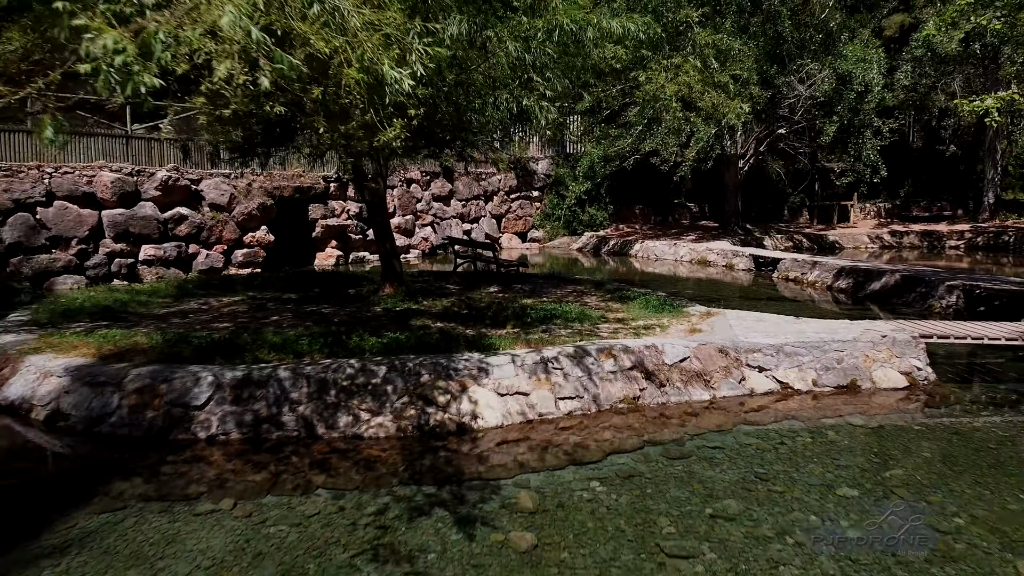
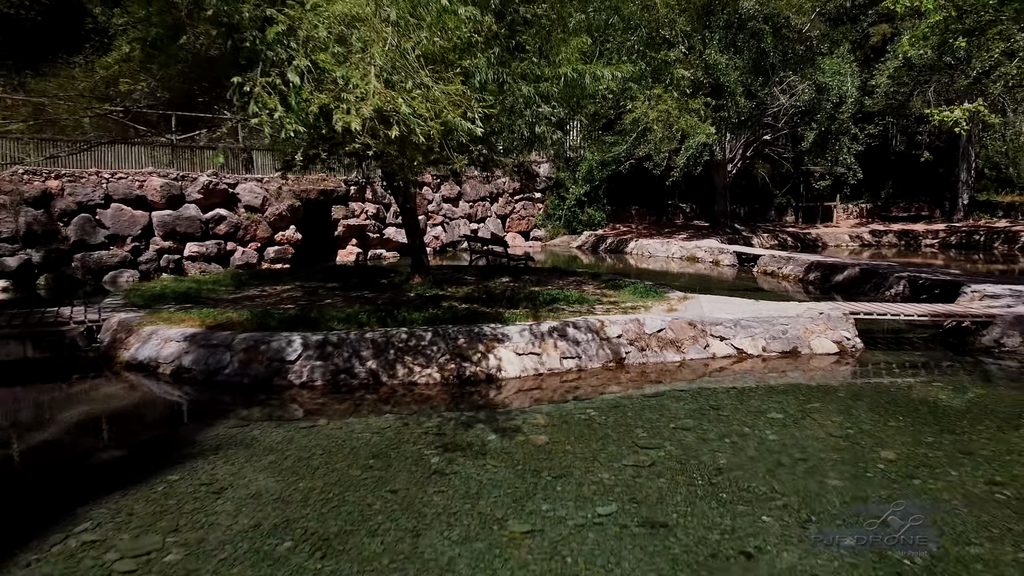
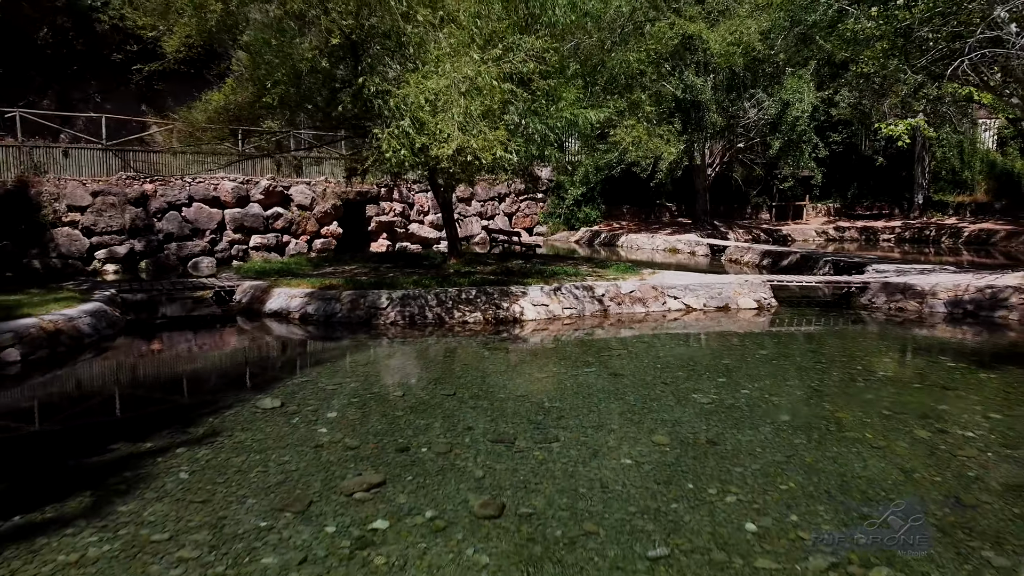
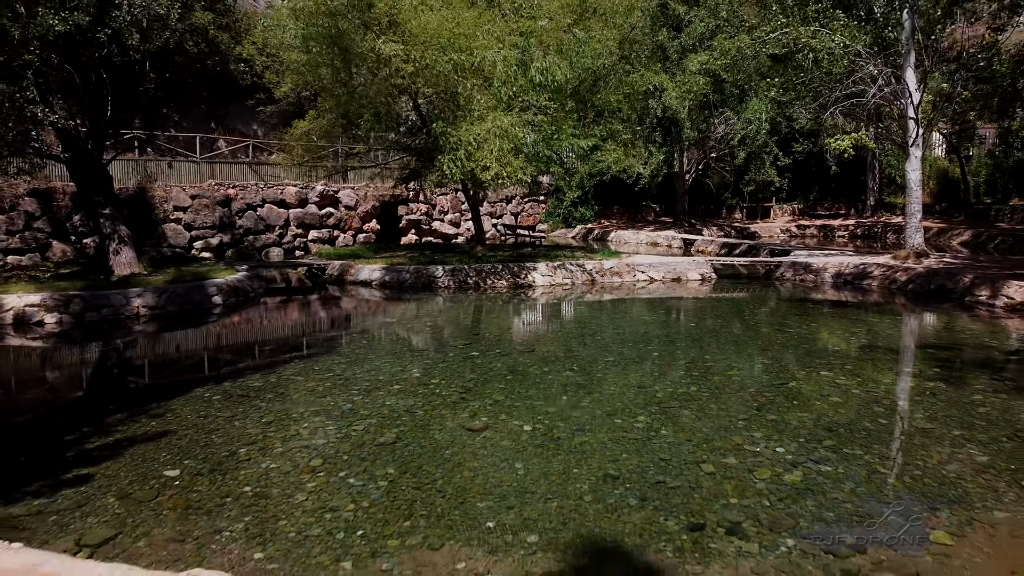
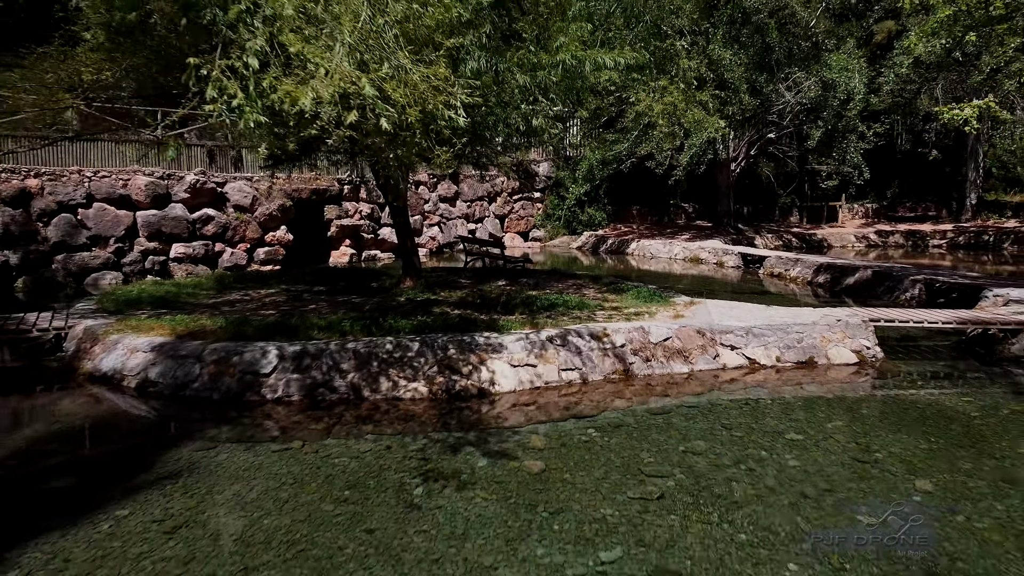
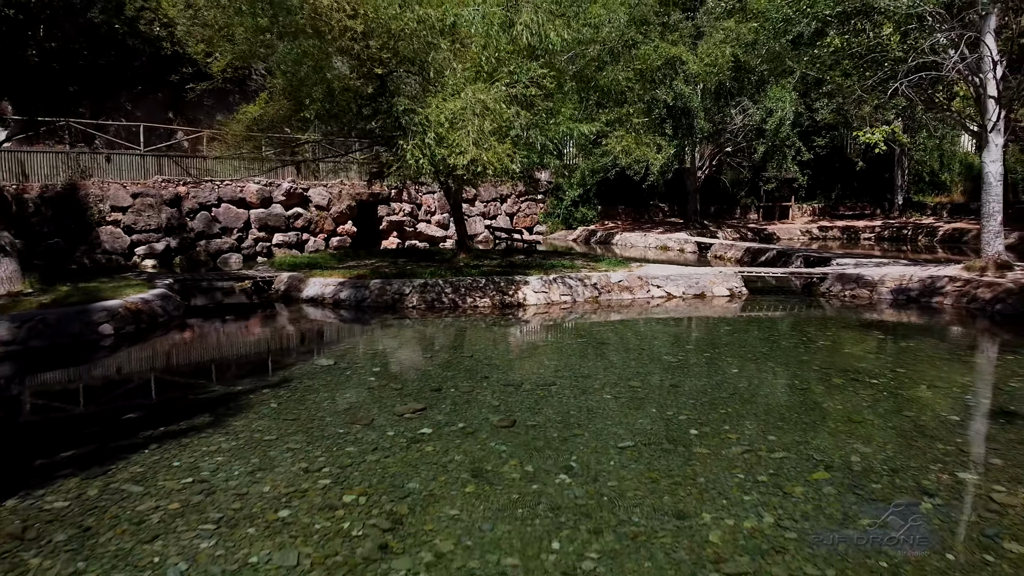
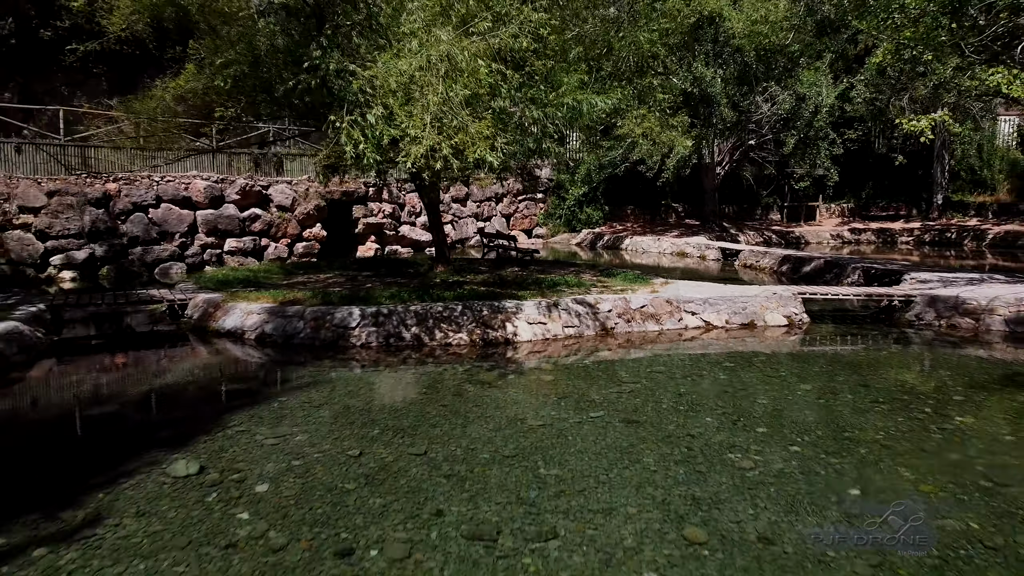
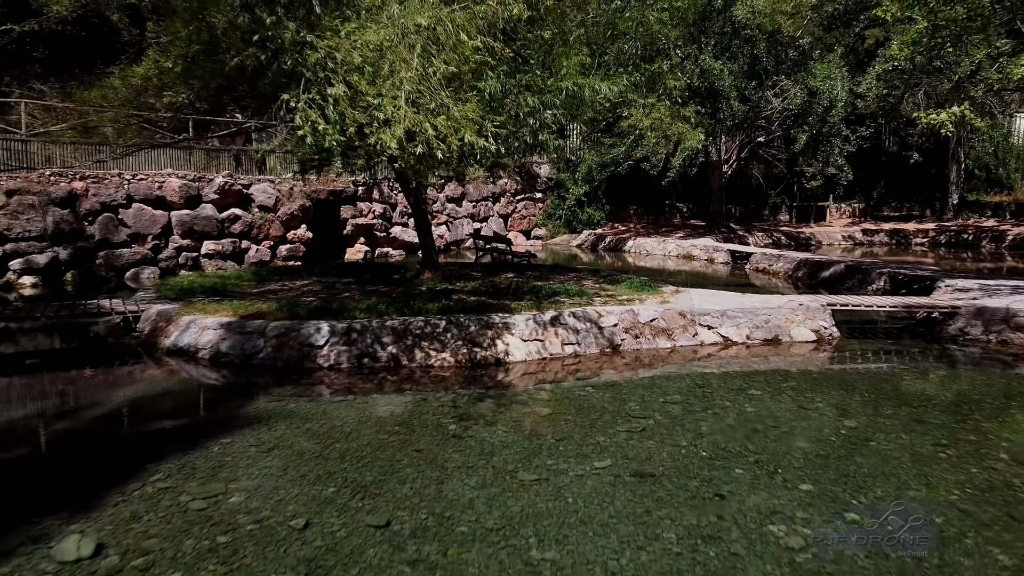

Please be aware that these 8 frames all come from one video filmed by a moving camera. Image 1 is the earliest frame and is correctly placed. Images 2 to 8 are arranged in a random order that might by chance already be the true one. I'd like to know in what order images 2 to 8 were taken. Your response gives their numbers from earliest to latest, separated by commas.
5, 2, 8, 7, 3, 6, 4
